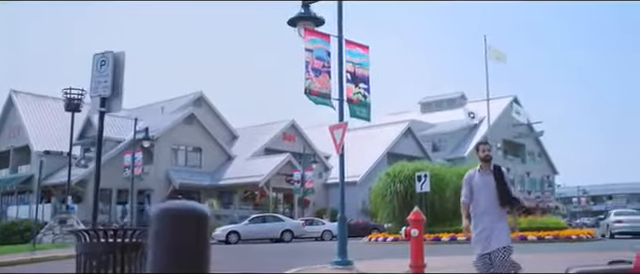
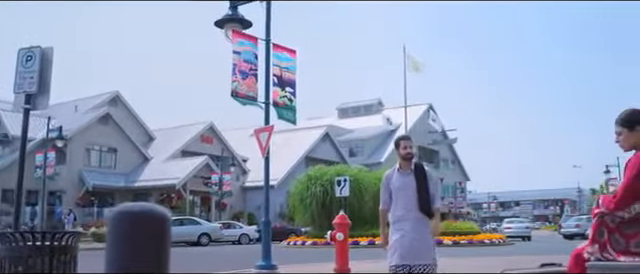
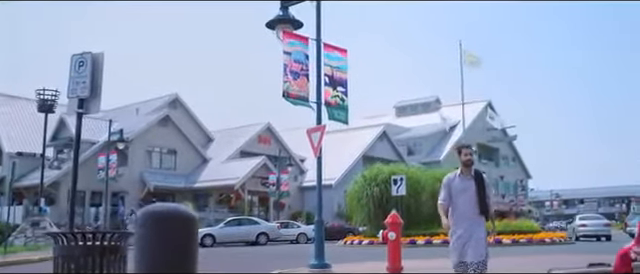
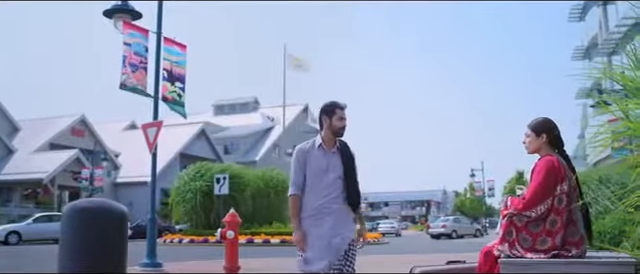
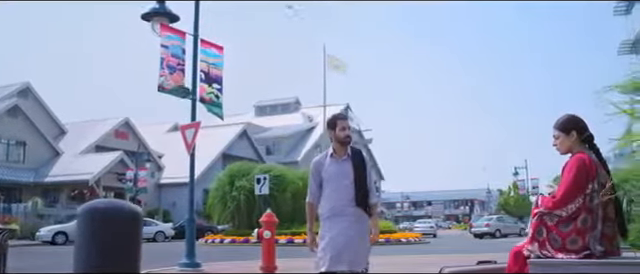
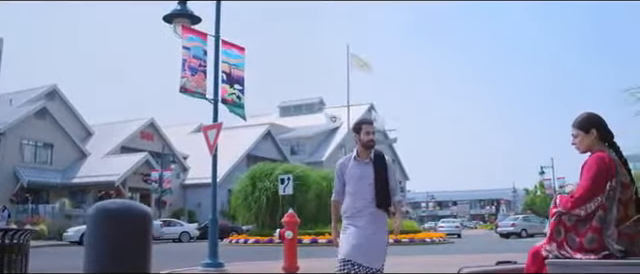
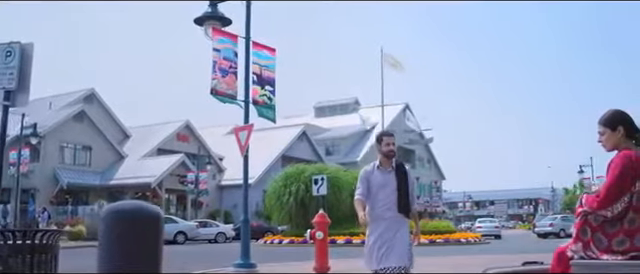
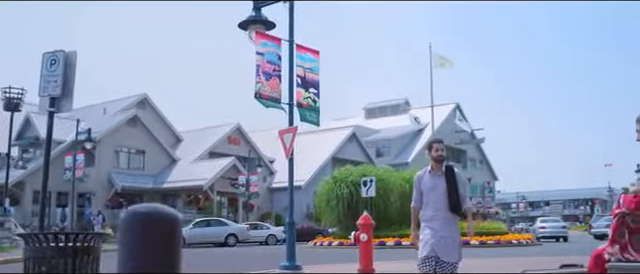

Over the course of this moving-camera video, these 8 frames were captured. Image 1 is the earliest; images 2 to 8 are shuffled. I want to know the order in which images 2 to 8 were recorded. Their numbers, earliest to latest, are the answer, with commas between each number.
3, 8, 2, 7, 6, 5, 4
